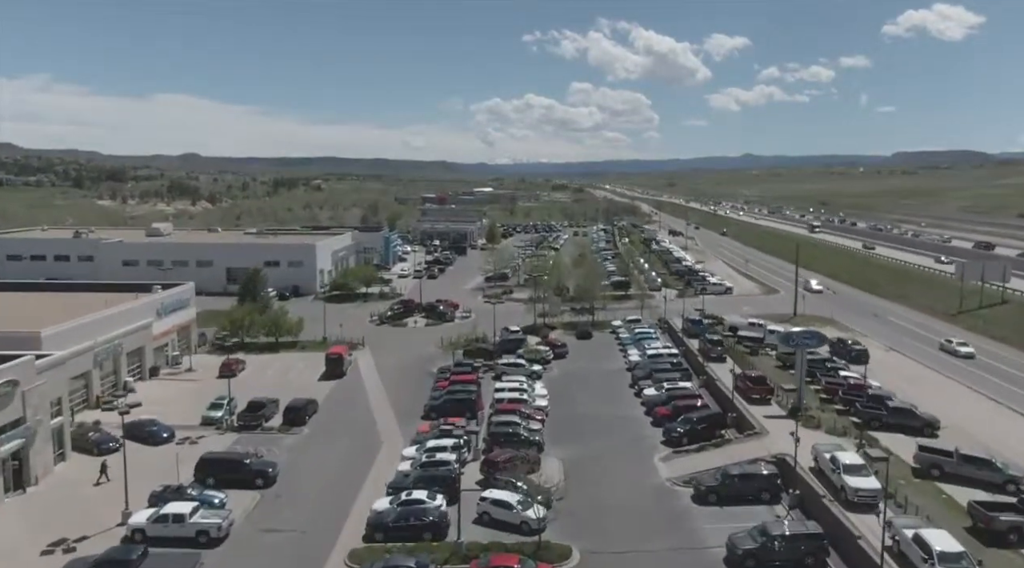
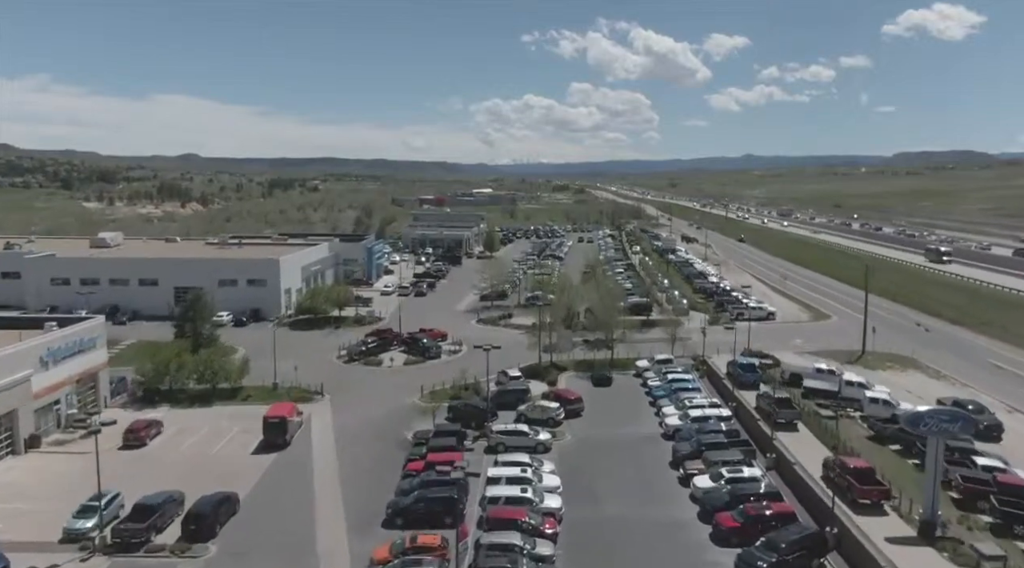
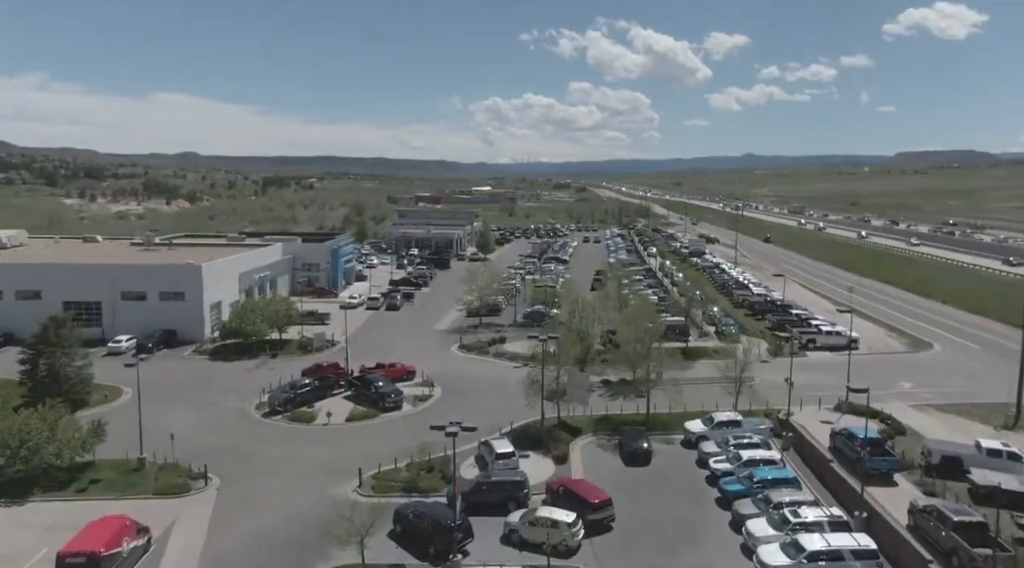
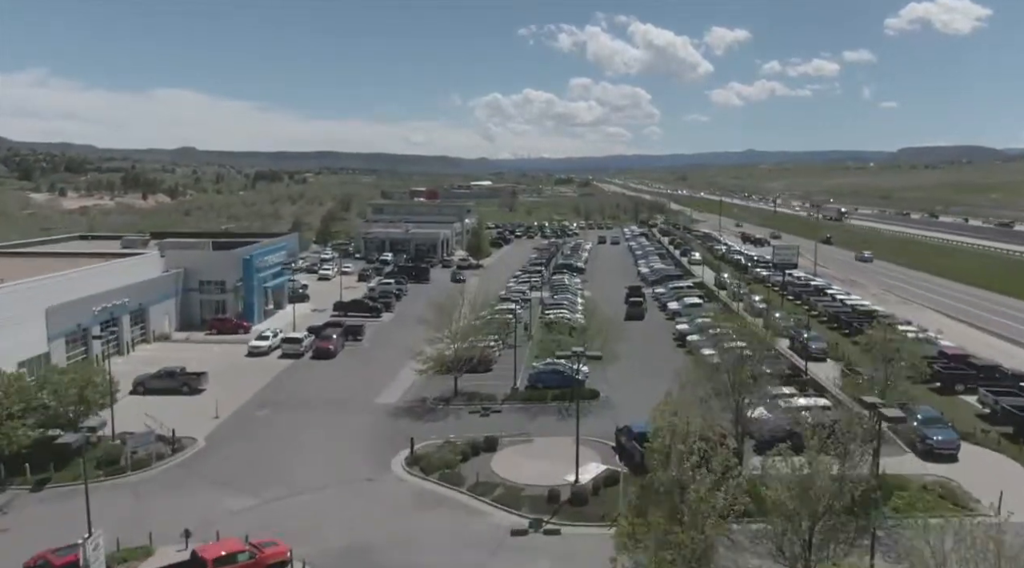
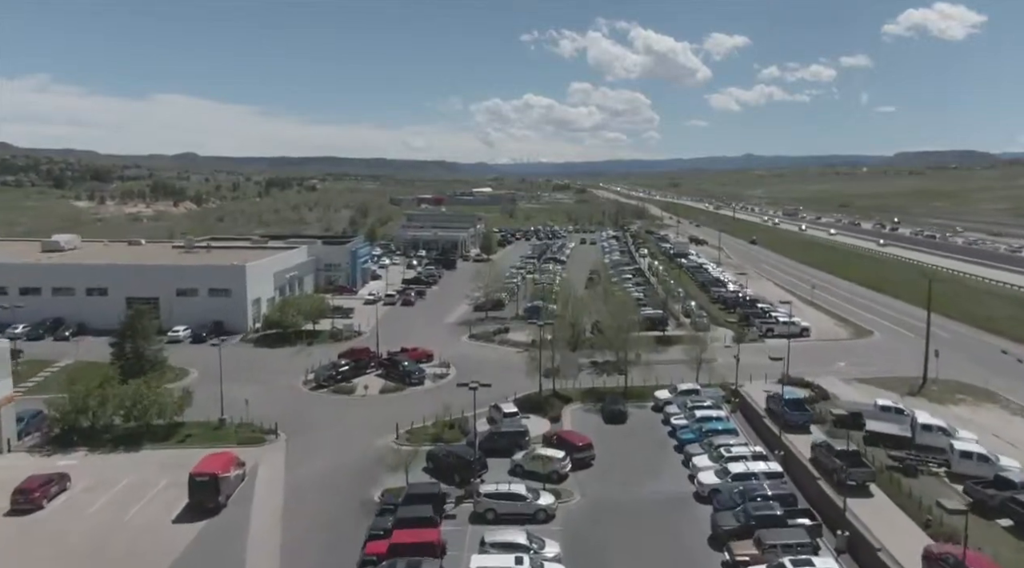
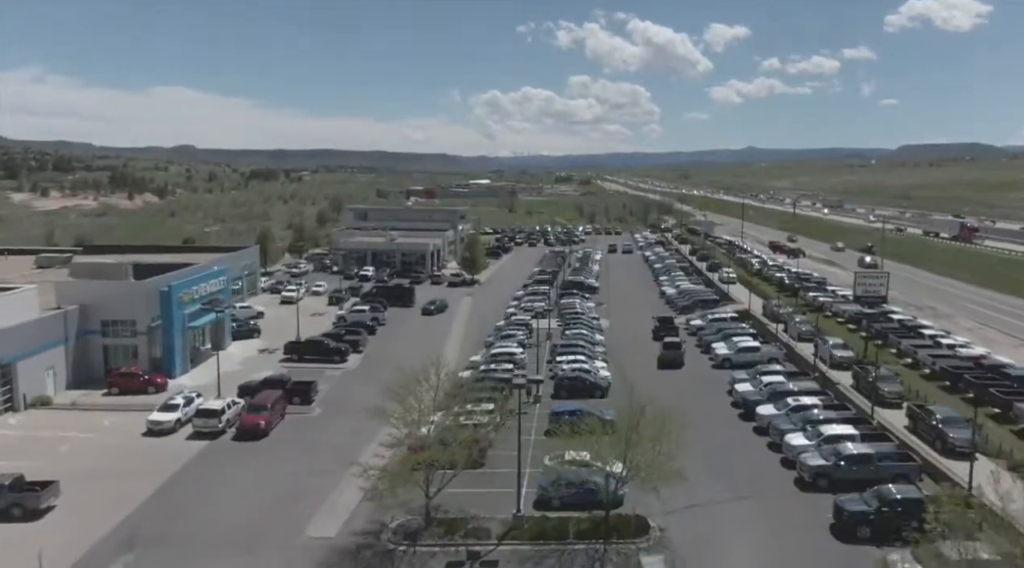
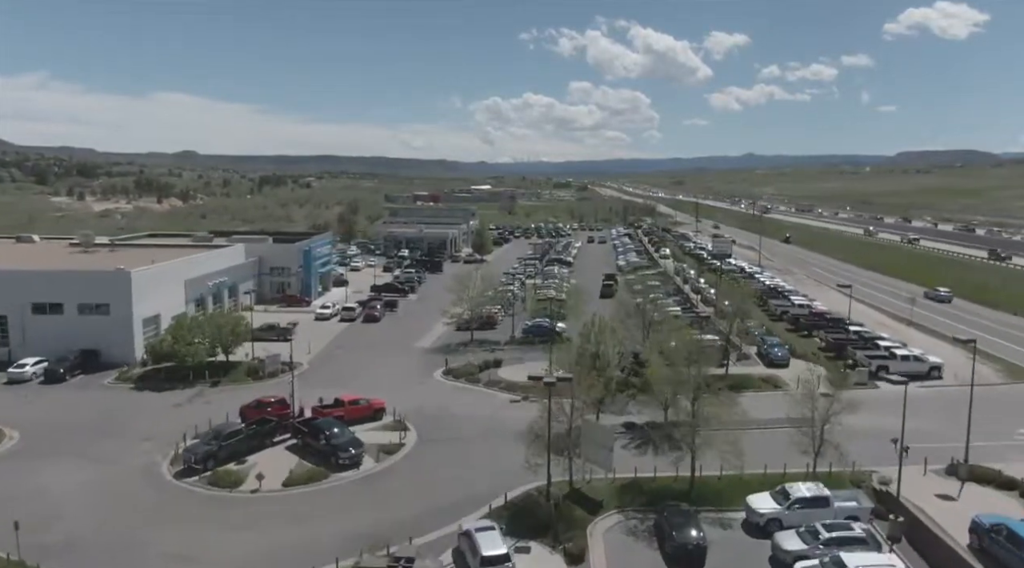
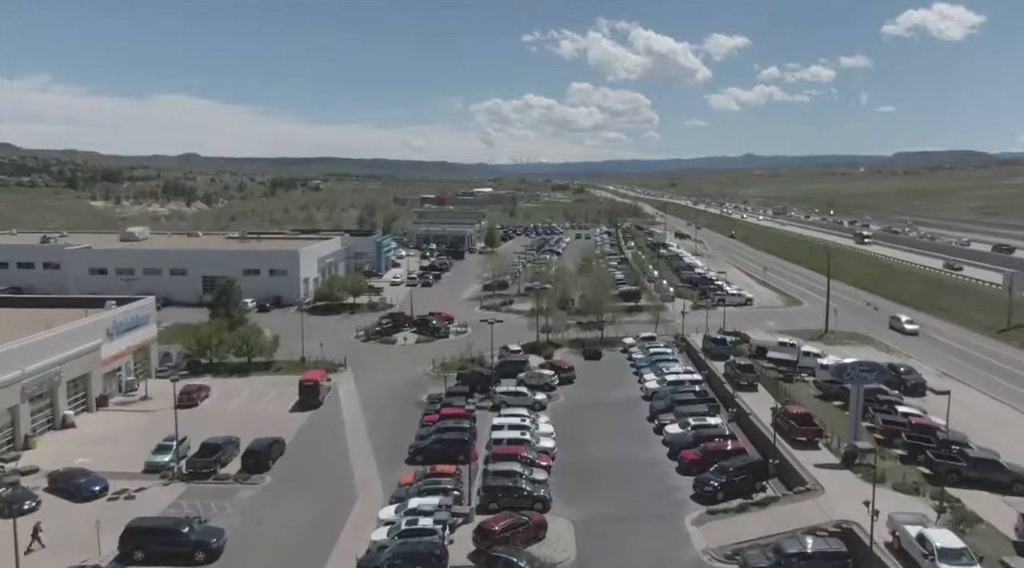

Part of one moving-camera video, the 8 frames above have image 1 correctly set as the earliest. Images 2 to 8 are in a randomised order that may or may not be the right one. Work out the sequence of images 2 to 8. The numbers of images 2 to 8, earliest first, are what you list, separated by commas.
8, 2, 5, 3, 7, 4, 6
